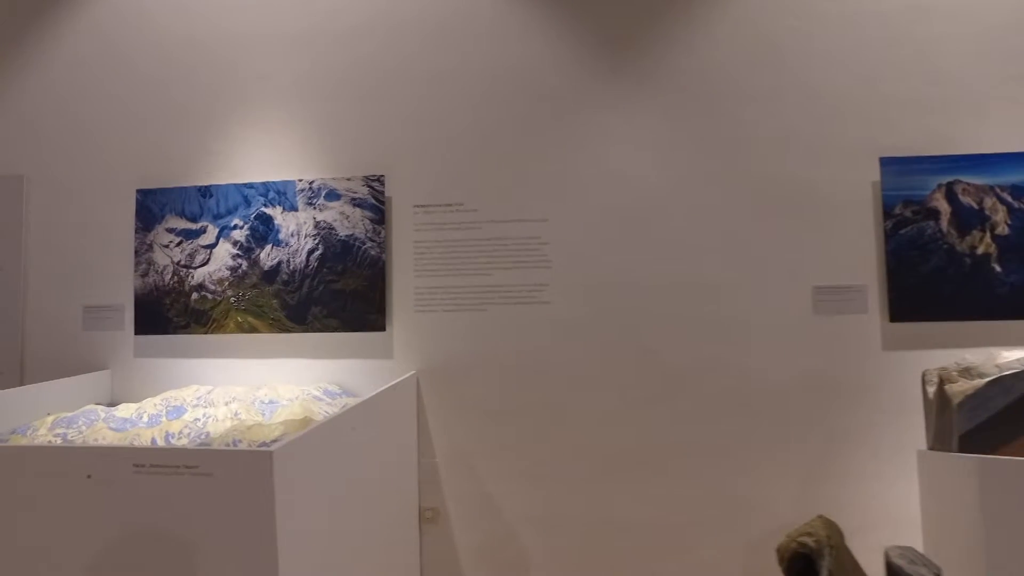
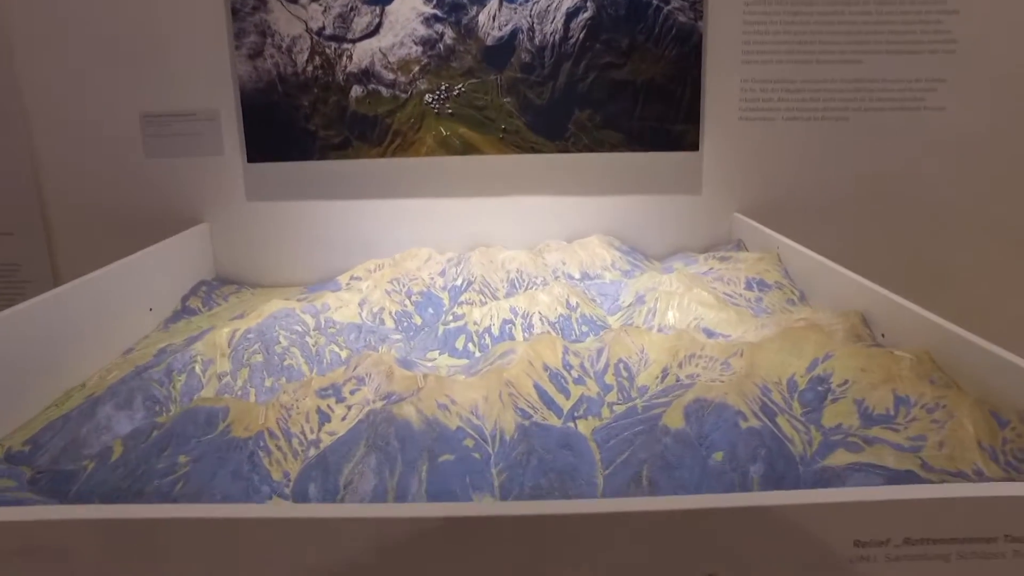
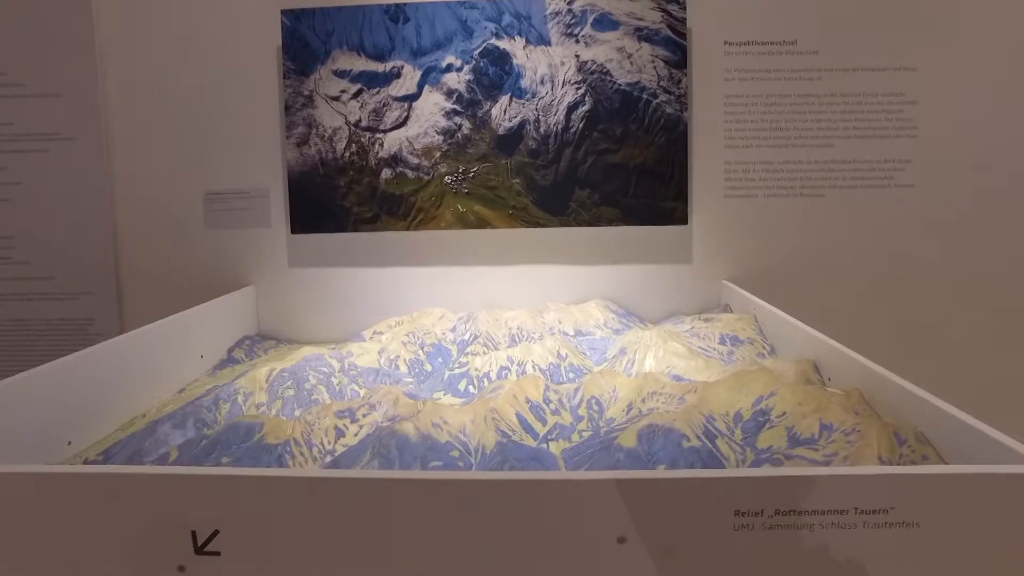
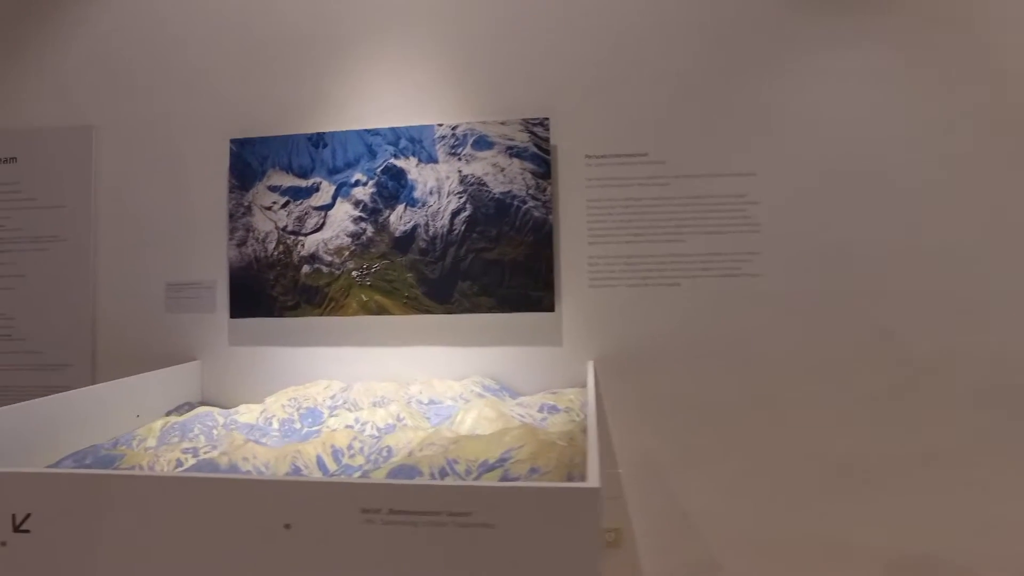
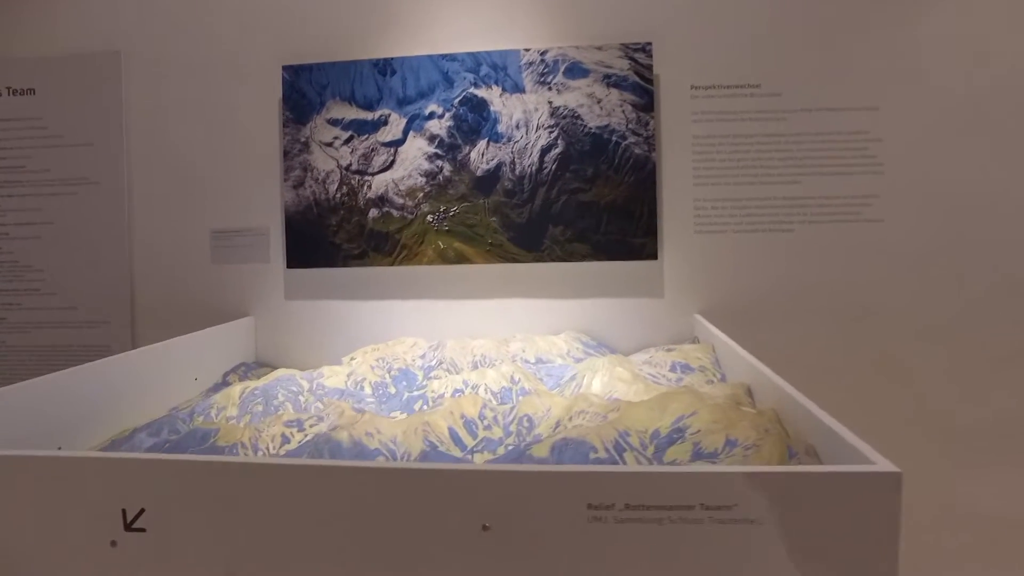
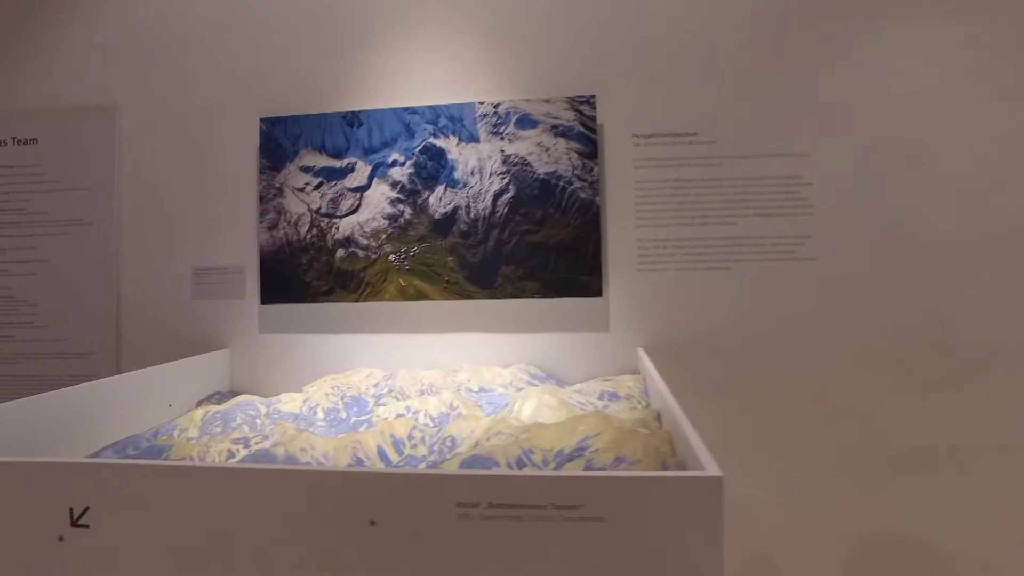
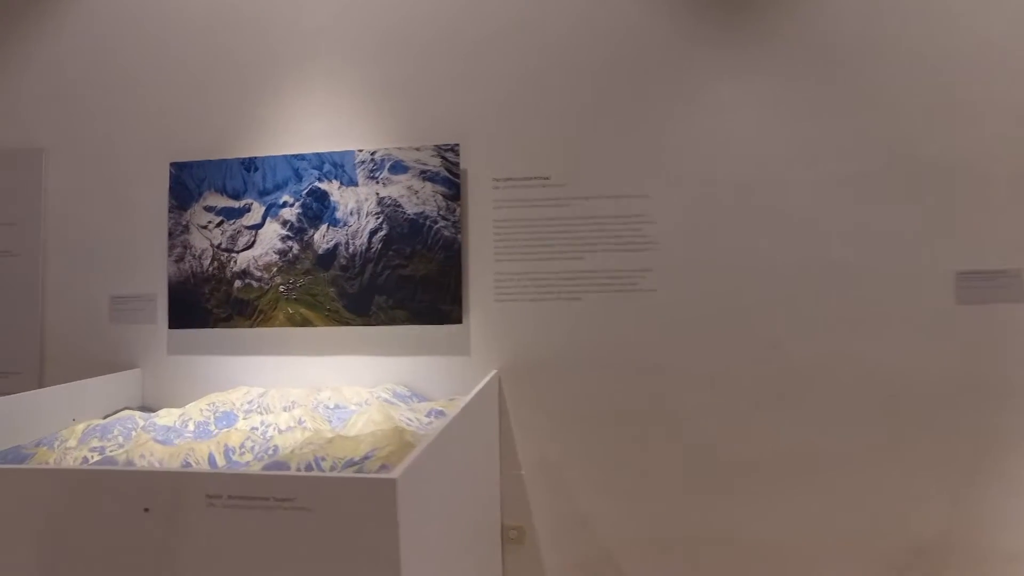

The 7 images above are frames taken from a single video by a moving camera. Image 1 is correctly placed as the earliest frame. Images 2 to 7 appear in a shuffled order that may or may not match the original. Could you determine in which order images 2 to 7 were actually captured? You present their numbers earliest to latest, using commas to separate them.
7, 4, 6, 5, 3, 2
